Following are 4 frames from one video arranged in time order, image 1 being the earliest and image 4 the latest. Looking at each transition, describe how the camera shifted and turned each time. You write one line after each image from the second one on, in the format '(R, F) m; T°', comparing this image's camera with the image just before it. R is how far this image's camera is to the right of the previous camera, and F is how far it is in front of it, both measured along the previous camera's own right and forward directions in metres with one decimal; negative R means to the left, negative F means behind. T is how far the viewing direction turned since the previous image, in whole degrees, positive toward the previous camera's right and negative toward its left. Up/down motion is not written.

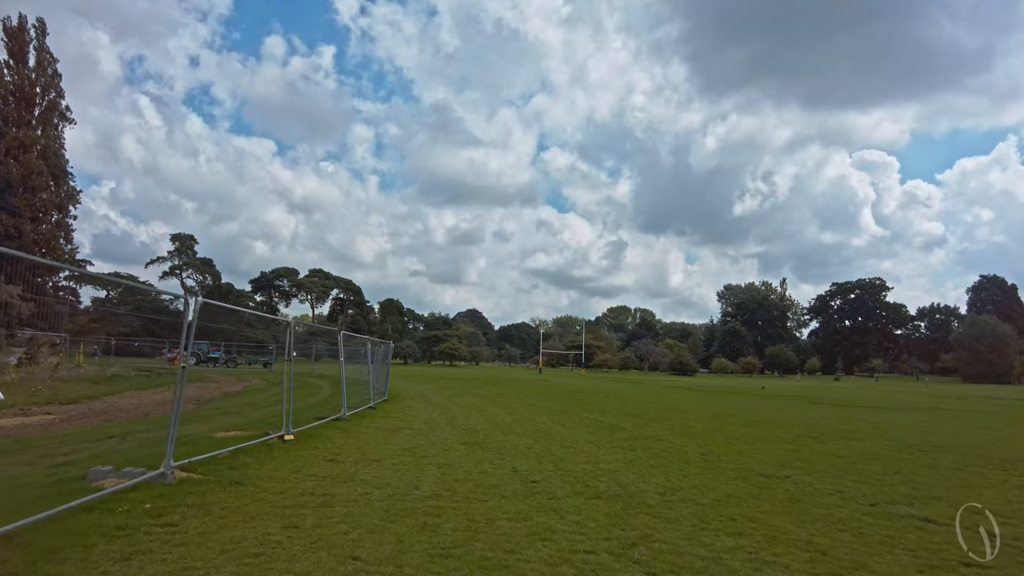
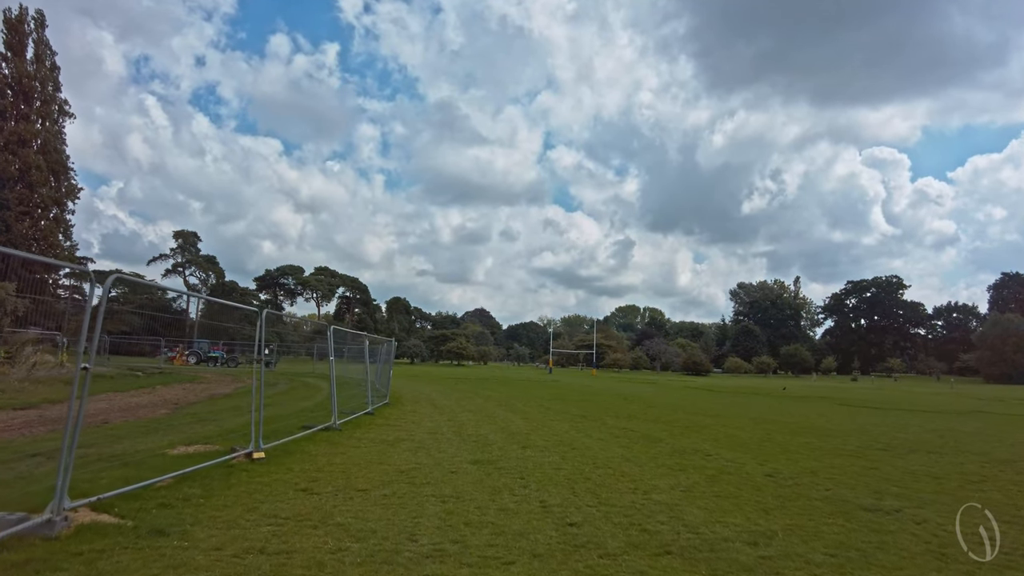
(-0.2, +1.8) m; -1°
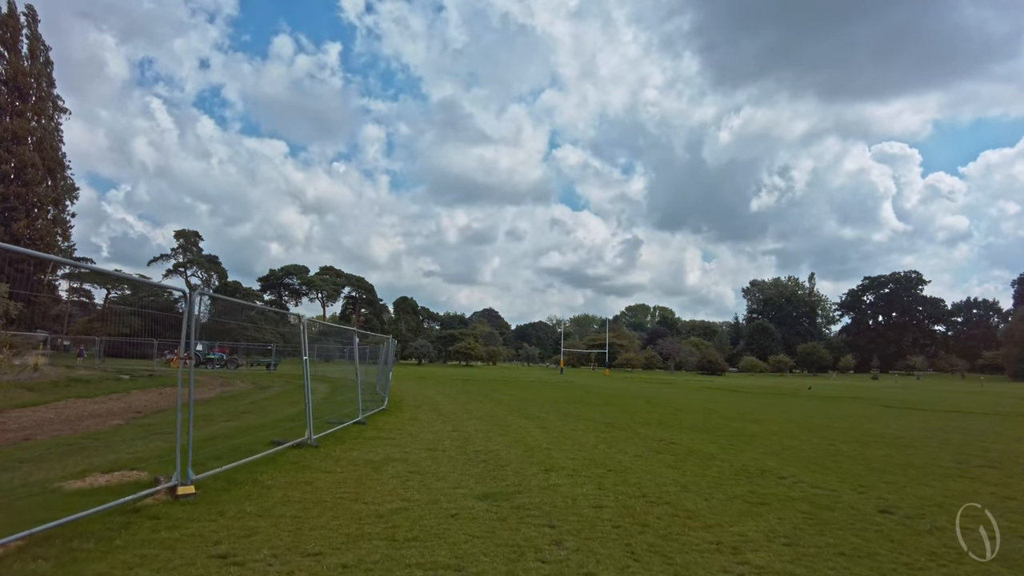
(-0.1, +2.1) m; -1°
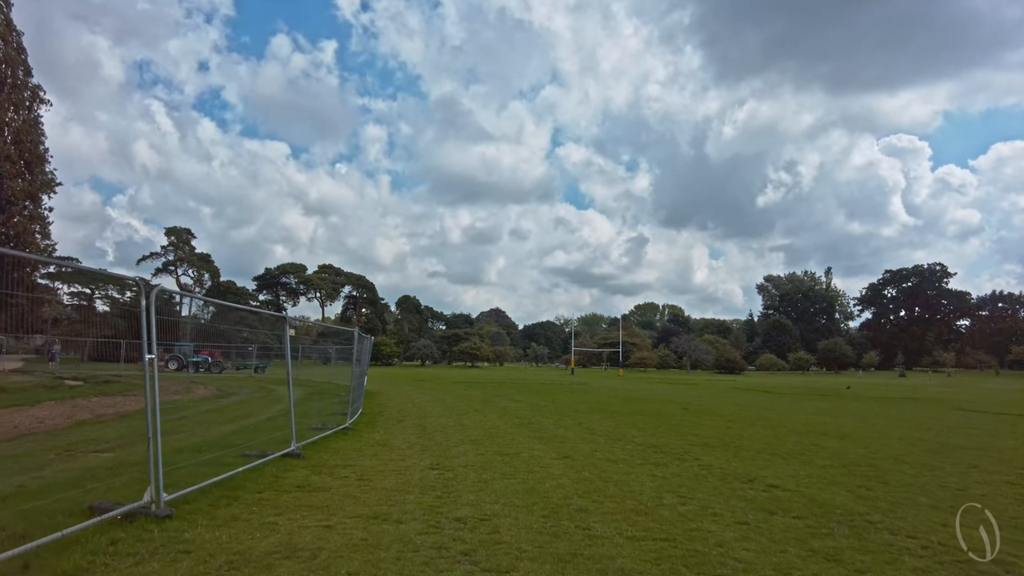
(0.0, +3.8) m; 0°
